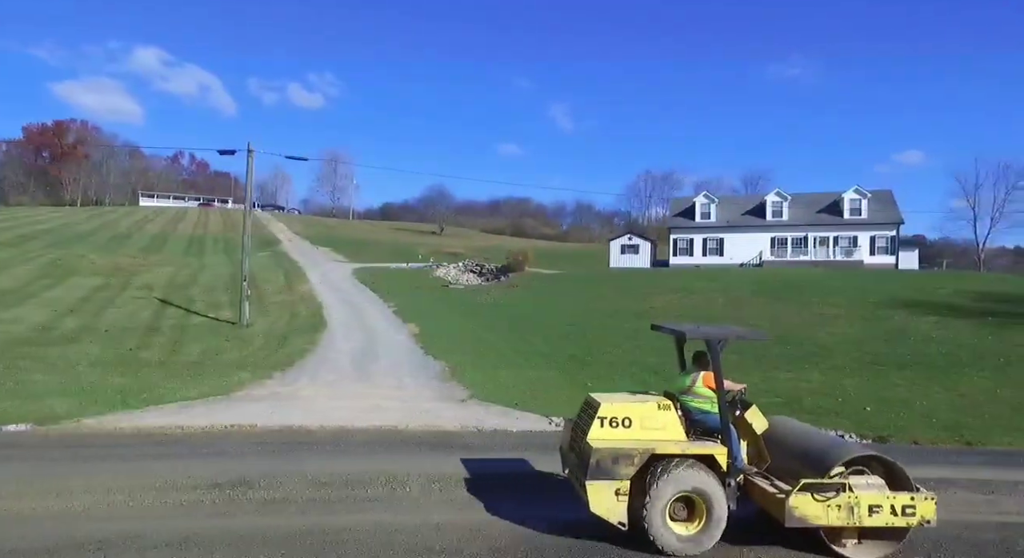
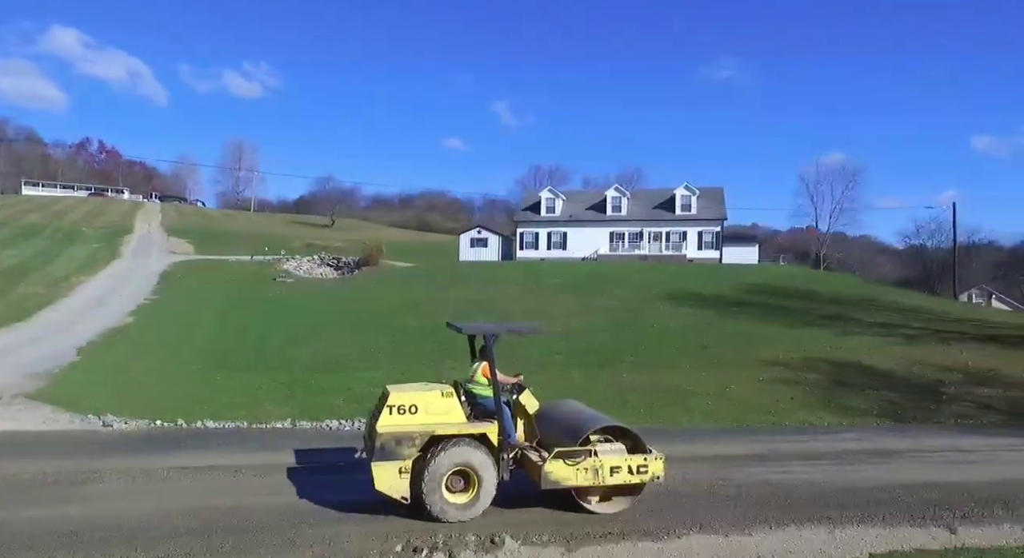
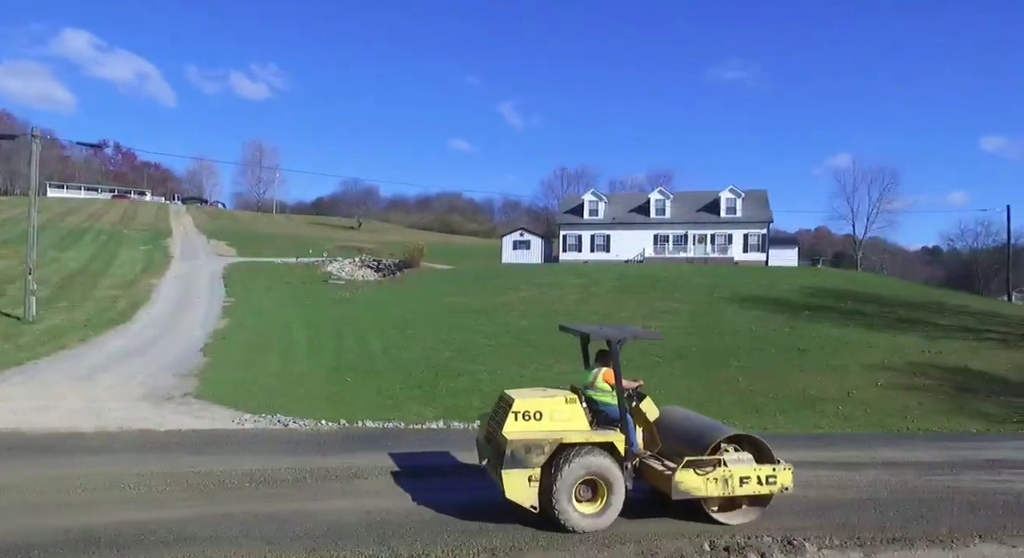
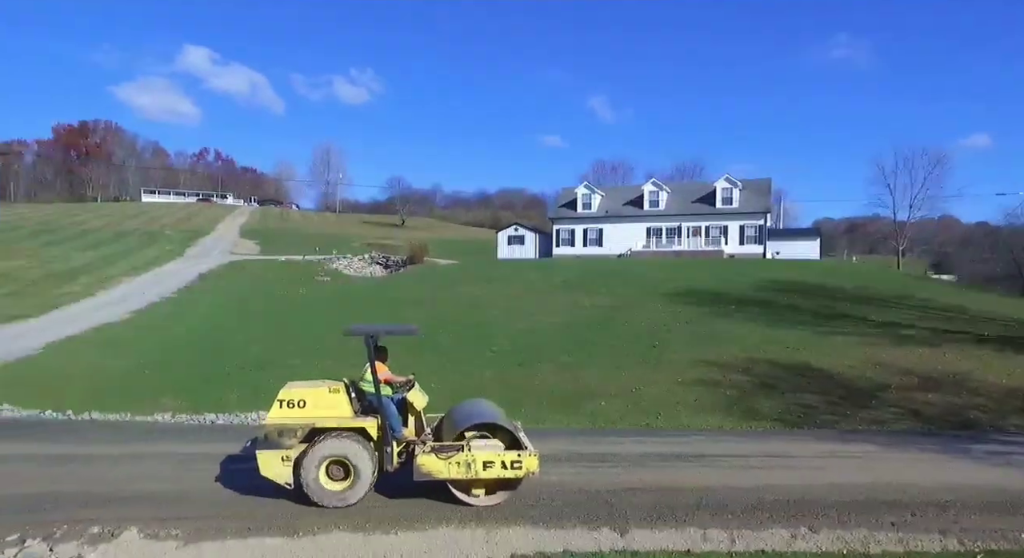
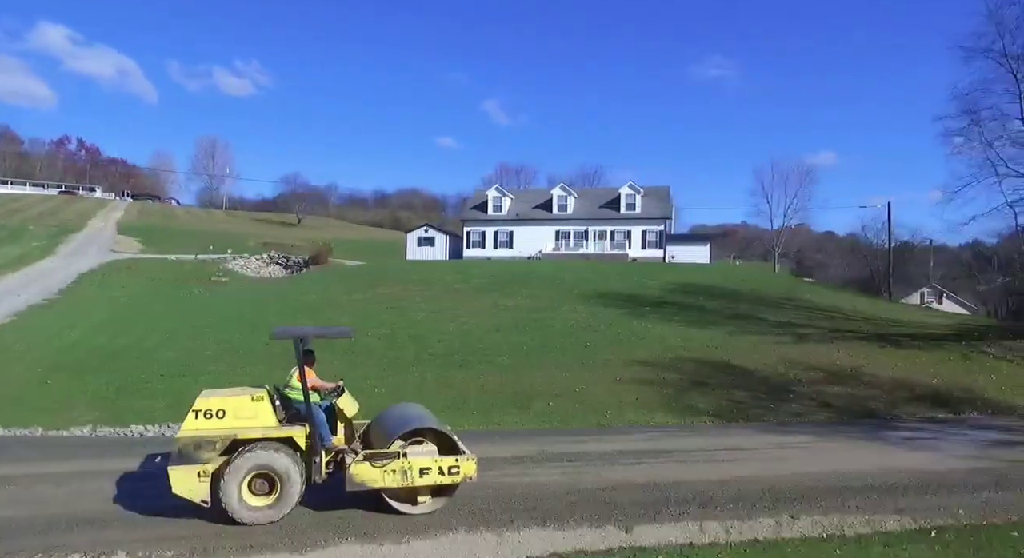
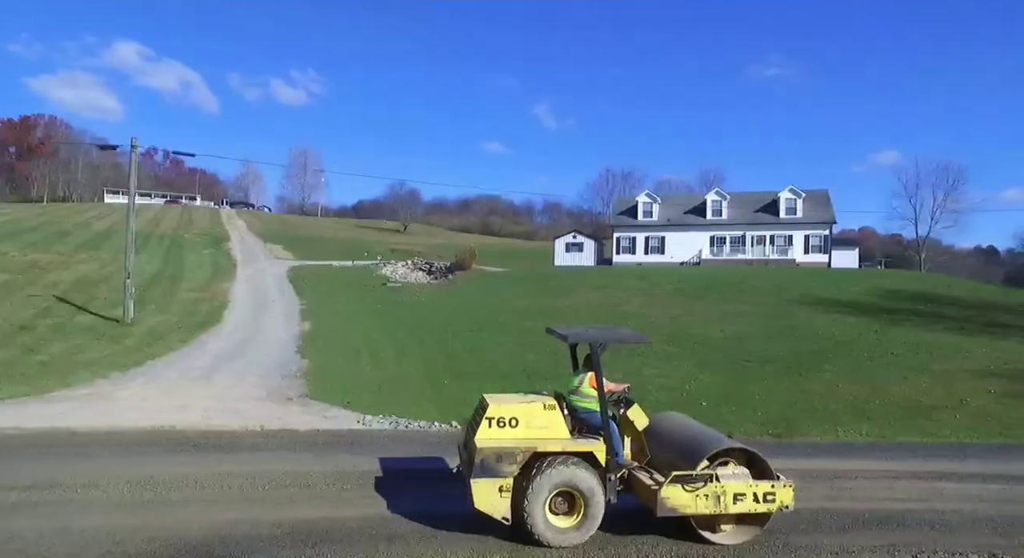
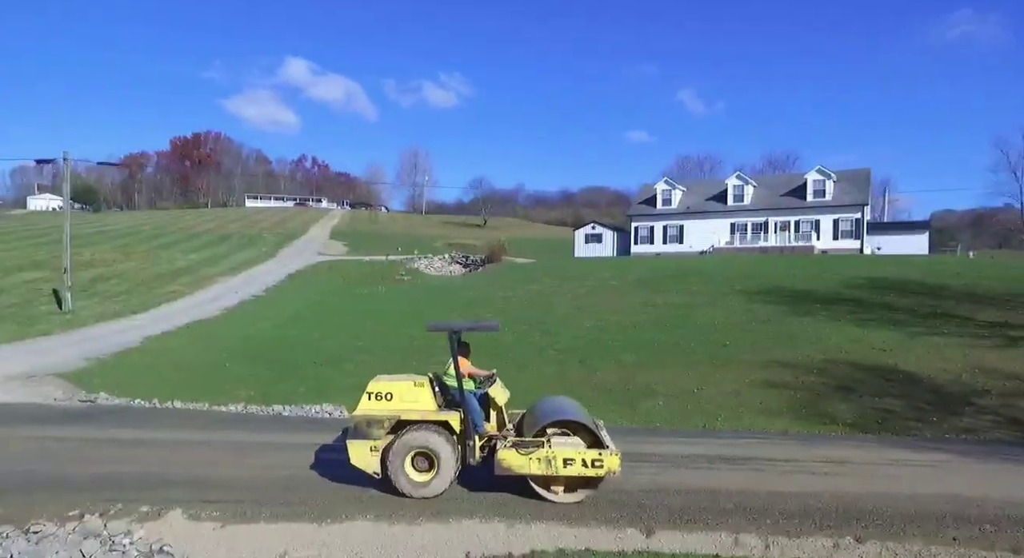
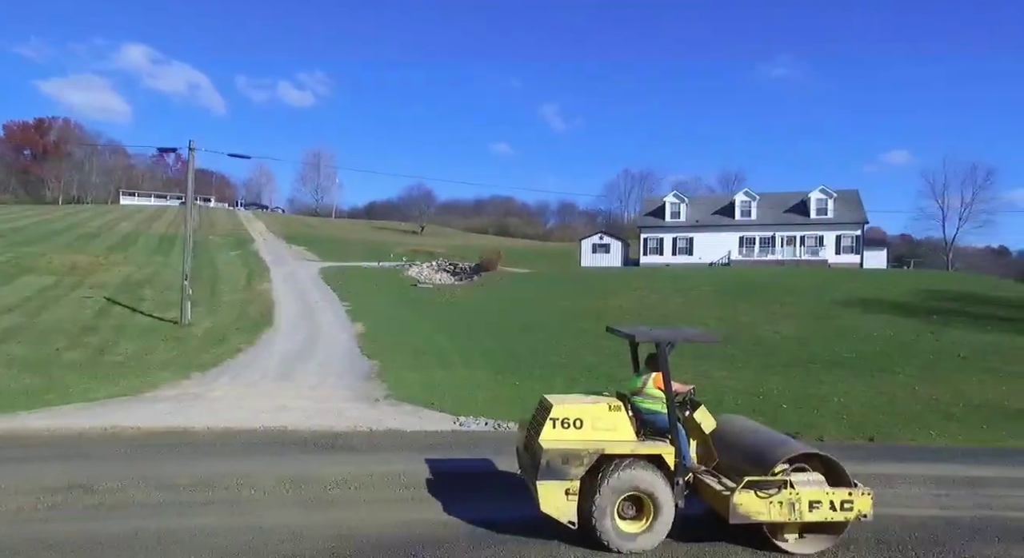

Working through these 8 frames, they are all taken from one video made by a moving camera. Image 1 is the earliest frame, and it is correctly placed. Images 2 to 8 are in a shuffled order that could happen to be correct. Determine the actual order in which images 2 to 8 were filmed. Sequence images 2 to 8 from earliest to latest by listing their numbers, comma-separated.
8, 6, 3, 2, 5, 4, 7
